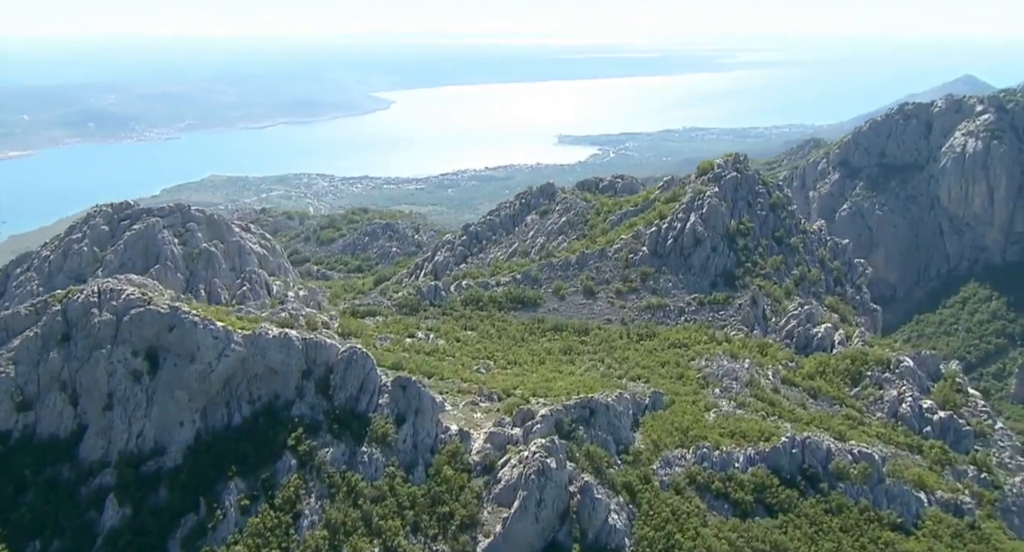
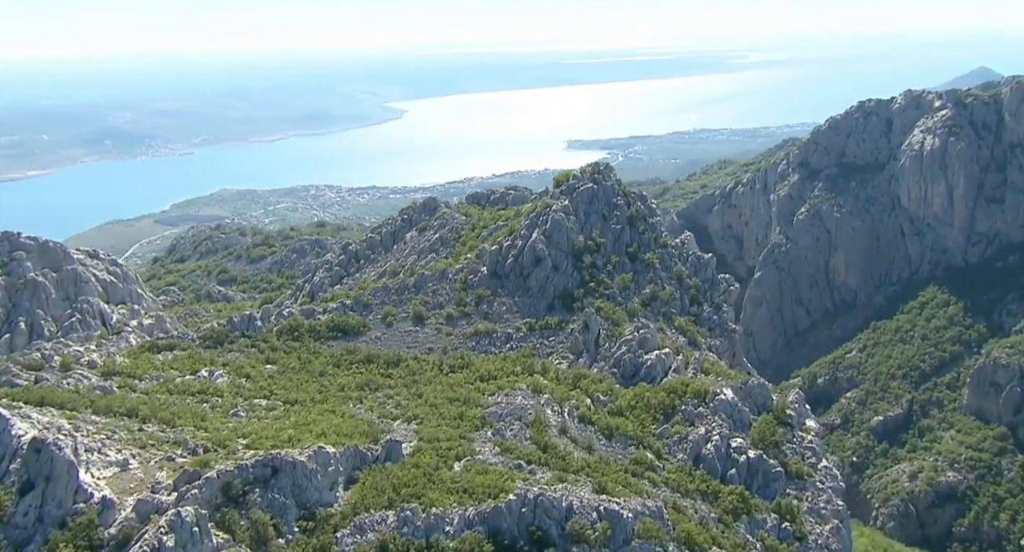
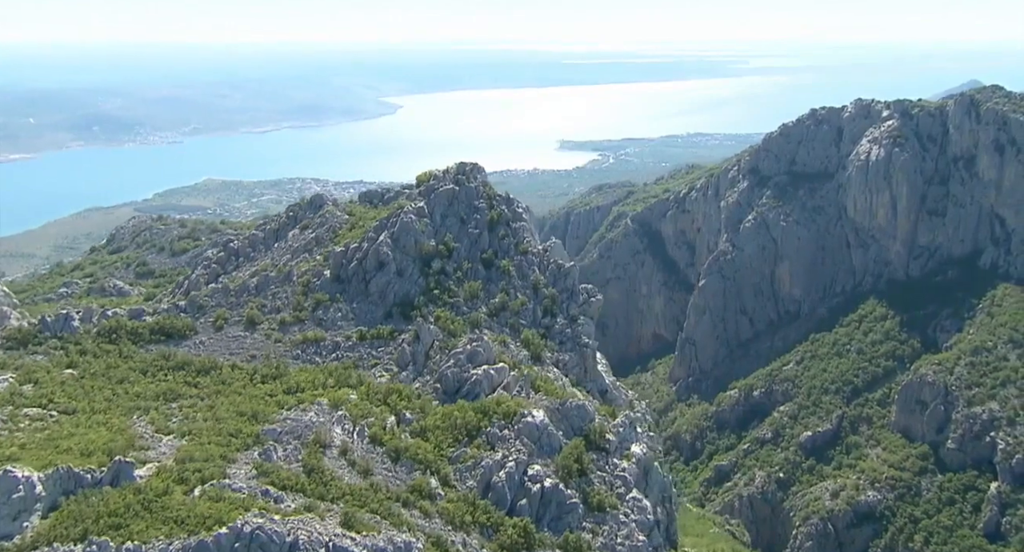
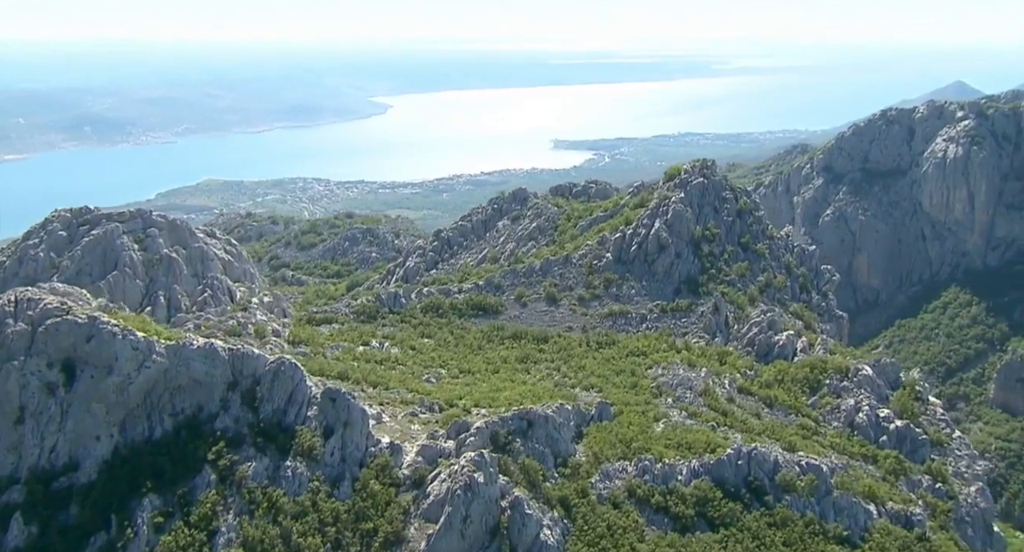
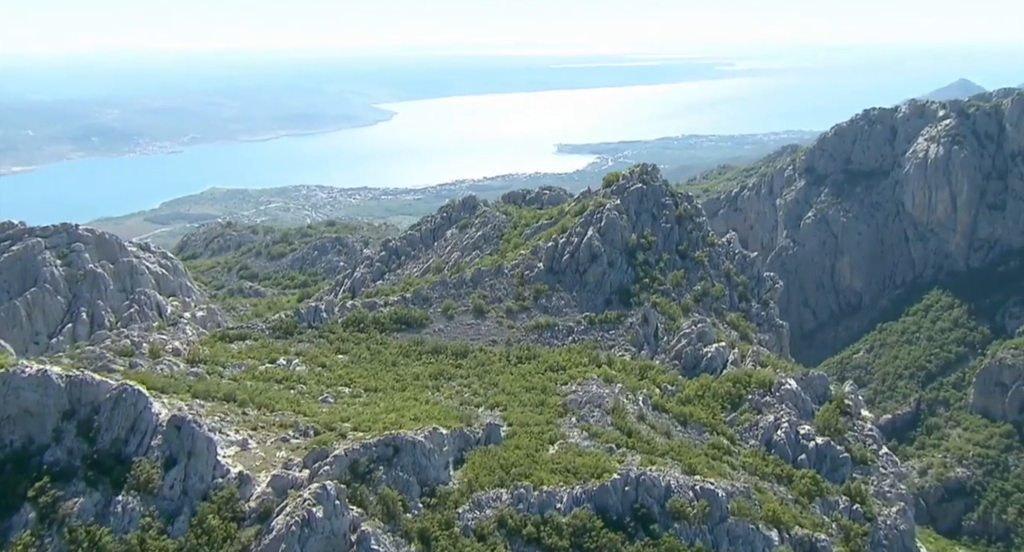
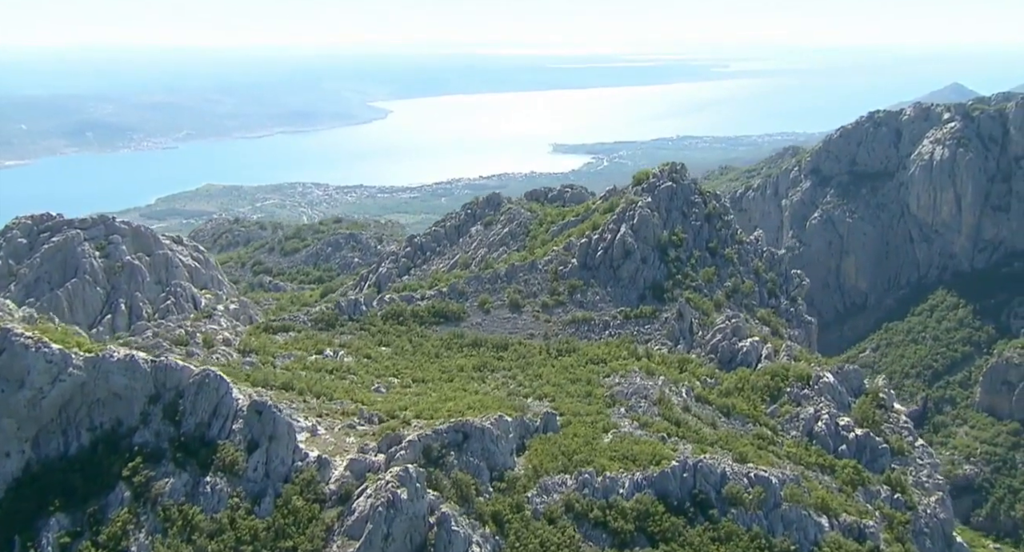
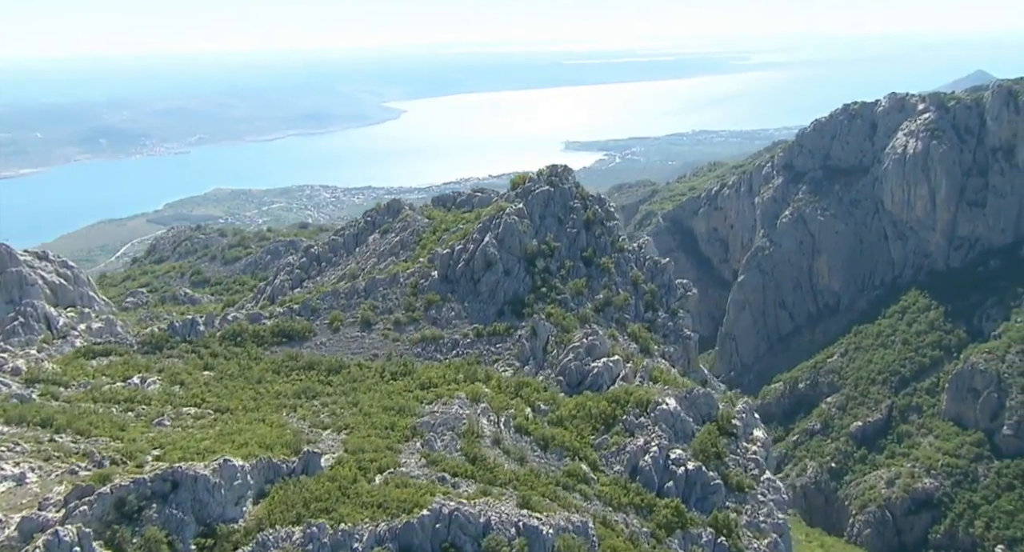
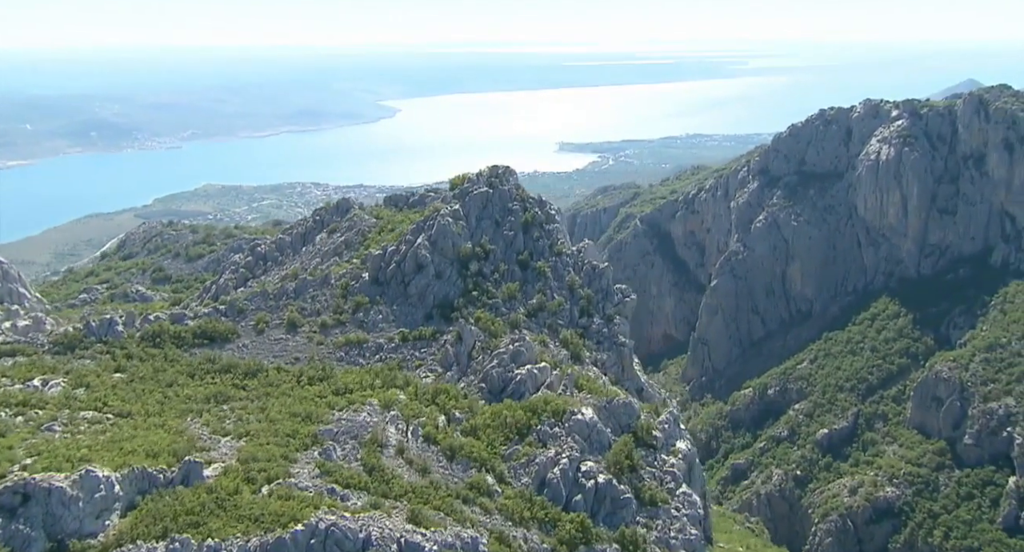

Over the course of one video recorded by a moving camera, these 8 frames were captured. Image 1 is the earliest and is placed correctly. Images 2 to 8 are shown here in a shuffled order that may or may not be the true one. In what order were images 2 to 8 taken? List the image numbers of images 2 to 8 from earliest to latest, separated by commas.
4, 6, 5, 2, 7, 8, 3
